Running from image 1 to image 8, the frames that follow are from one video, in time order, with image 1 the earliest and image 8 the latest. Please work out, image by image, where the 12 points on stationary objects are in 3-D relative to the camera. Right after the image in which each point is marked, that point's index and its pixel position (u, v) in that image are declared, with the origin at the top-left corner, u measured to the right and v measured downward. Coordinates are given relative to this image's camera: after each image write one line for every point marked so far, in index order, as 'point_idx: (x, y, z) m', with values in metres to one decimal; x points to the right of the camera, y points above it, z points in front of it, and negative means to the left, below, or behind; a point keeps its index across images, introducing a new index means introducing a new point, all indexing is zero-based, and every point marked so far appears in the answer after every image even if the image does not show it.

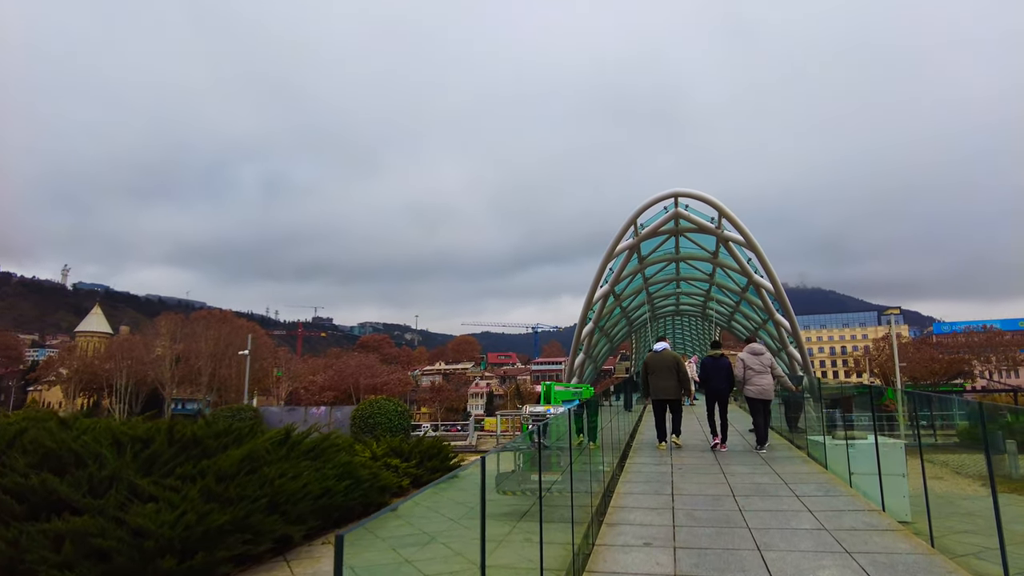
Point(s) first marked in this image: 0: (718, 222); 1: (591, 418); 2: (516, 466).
0: (+6.2, +2.0, +19.2) m
1: (+1.1, -1.8, +8.4) m
2: (0.0, -1.6, +5.7) m
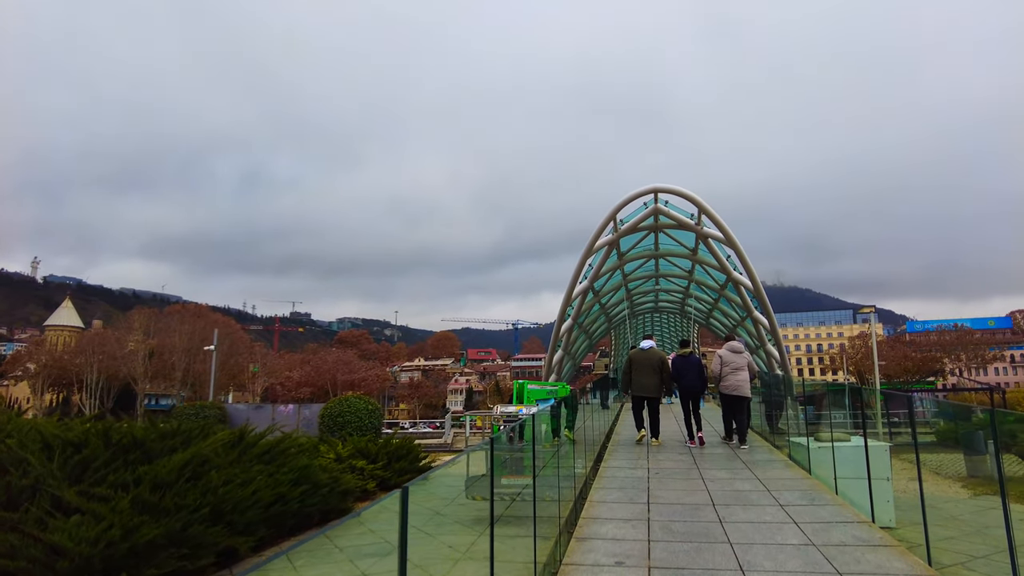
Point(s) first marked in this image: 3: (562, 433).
0: (+5.6, +2.1, +19.1) m
1: (+0.7, -1.7, +8.2) m
2: (-0.2, -1.5, +5.4) m
3: (+0.6, -1.7, +7.4) m
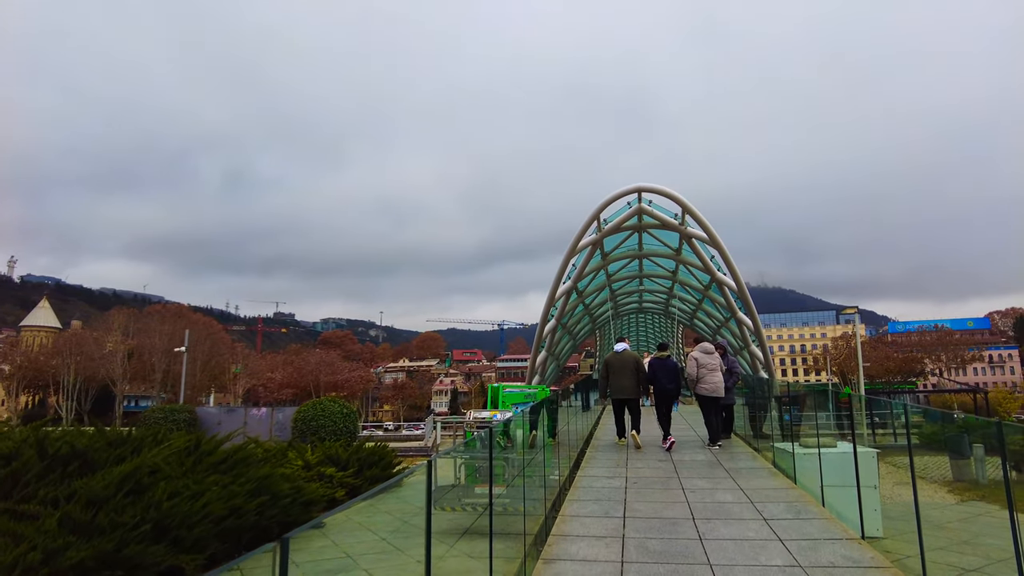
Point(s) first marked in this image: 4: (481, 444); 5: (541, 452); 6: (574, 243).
0: (+5.0, +2.1, +19.0) m
1: (+0.4, -1.7, +7.9) m
2: (-0.5, -1.5, +5.1) m
3: (+0.3, -1.7, +7.2) m
4: (-0.3, -1.4, +5.6) m
5: (+0.3, -1.9, +7.0) m
6: (+1.9, +1.4, +19.6) m
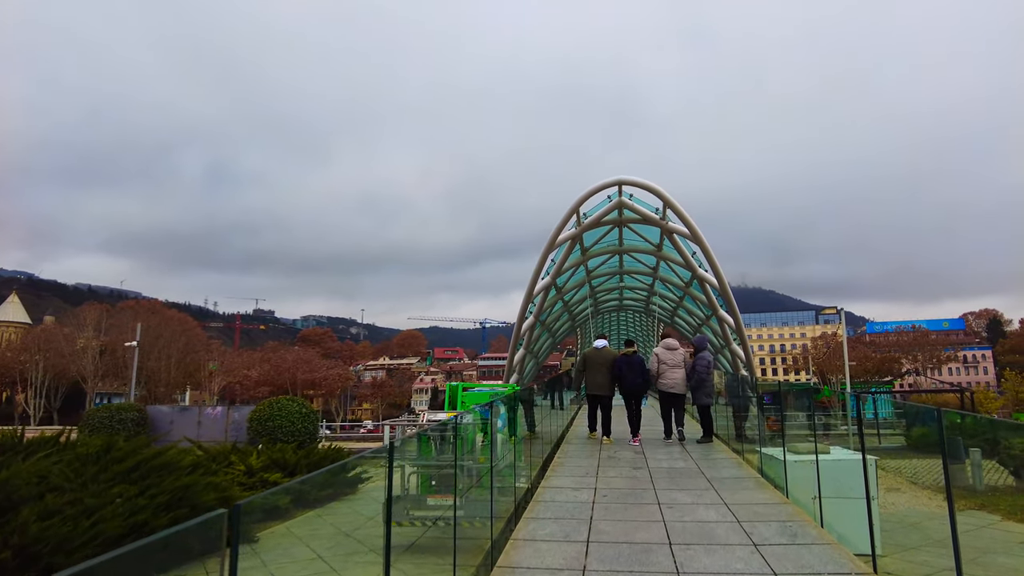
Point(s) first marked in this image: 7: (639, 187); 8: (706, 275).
0: (+4.4, +2.2, +18.5) m
1: (0.0, -1.6, +7.3) m
2: (-0.8, -1.4, +4.5) m
3: (-0.1, -1.6, +6.6) m
4: (-0.6, -1.3, +5.0) m
5: (-0.1, -1.8, +6.4) m
6: (+1.2, +1.5, +19.1) m
7: (+3.3, +2.7, +16.9) m
8: (+6.1, +0.4, +20.0) m
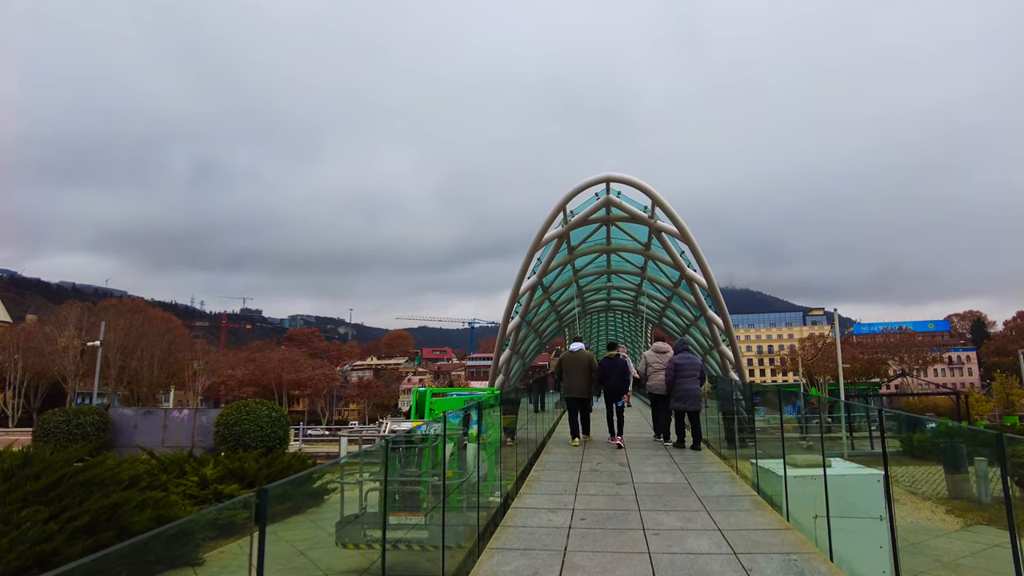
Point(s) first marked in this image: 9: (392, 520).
0: (+4.0, +2.2, +18.1) m
1: (-0.2, -1.6, +6.9) m
2: (-1.0, -1.4, +4.0) m
3: (-0.3, -1.6, +6.1) m
4: (-0.8, -1.2, +4.5) m
5: (-0.3, -1.7, +6.0) m
6: (+0.8, +1.5, +18.6) m
7: (+2.9, +2.7, +16.5) m
8: (+5.7, +0.4, +19.6) m
9: (-0.8, -1.6, +4.4) m
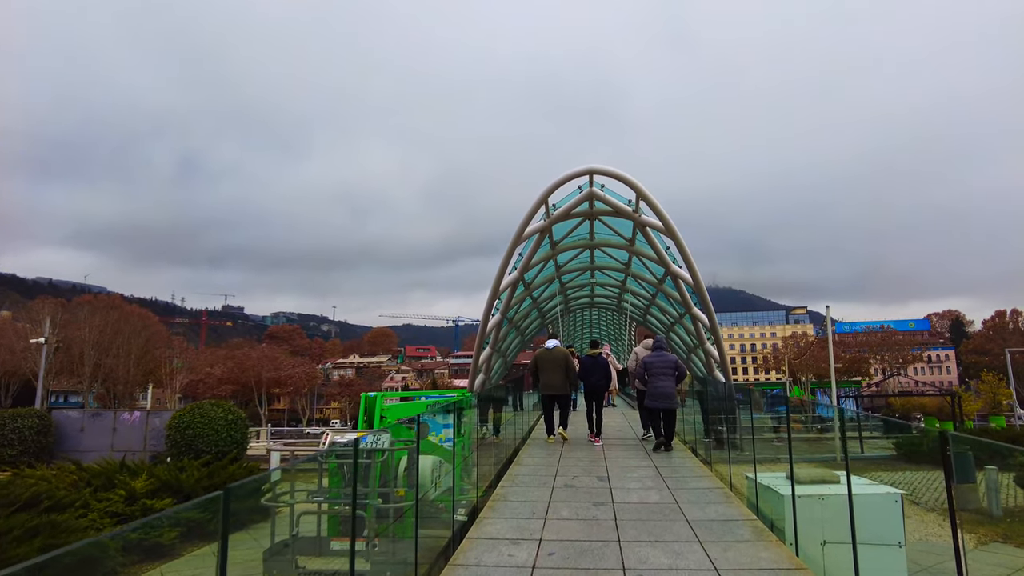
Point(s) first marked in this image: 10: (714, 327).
0: (+3.4, +2.3, +17.5) m
1: (-0.5, -1.5, +6.2) m
2: (-1.2, -1.3, +3.4) m
3: (-0.6, -1.5, +5.5) m
4: (-1.0, -1.2, +3.9) m
5: (-0.6, -1.7, +5.4) m
6: (+0.2, +1.6, +18.0) m
7: (+2.4, +2.8, +16.0) m
8: (+5.1, +0.5, +19.1) m
9: (-1.1, -1.5, +3.8) m
10: (+6.3, -1.2, +19.7) m
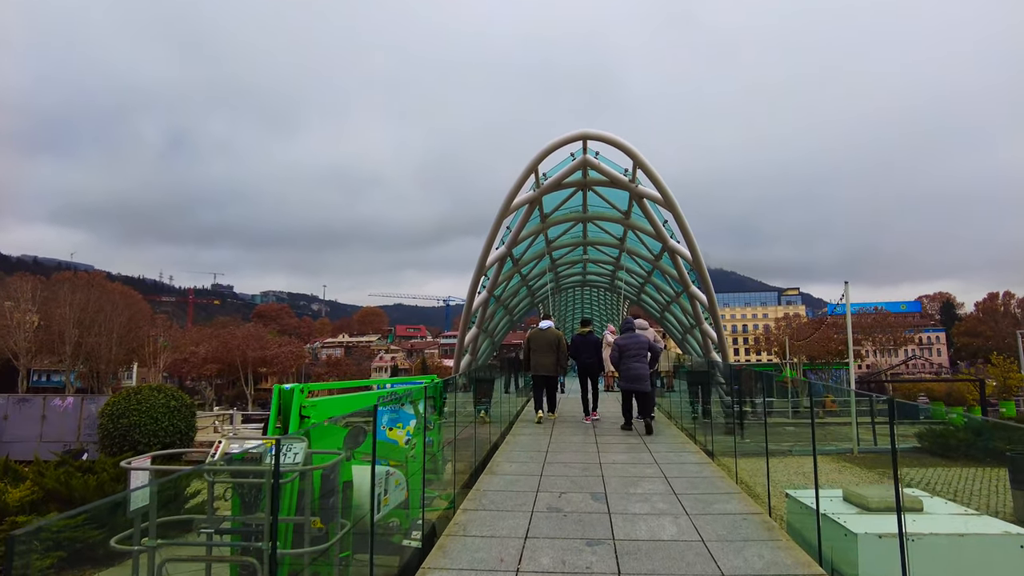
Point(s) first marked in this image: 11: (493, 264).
0: (+3.1, +2.9, +16.4) m
1: (-0.7, -1.2, +5.1) m
2: (-1.4, -1.1, +2.3) m
3: (-0.8, -1.2, +4.4) m
4: (-1.2, -1.0, +2.7) m
5: (-0.8, -1.4, +4.2) m
6: (-0.1, +2.3, +16.8) m
7: (+2.1, +3.4, +14.7) m
8: (+4.7, +1.2, +18.0) m
9: (-1.3, -1.3, +2.7) m
10: (+5.9, -0.5, +18.6) m
11: (-0.6, +0.7, +19.4) m
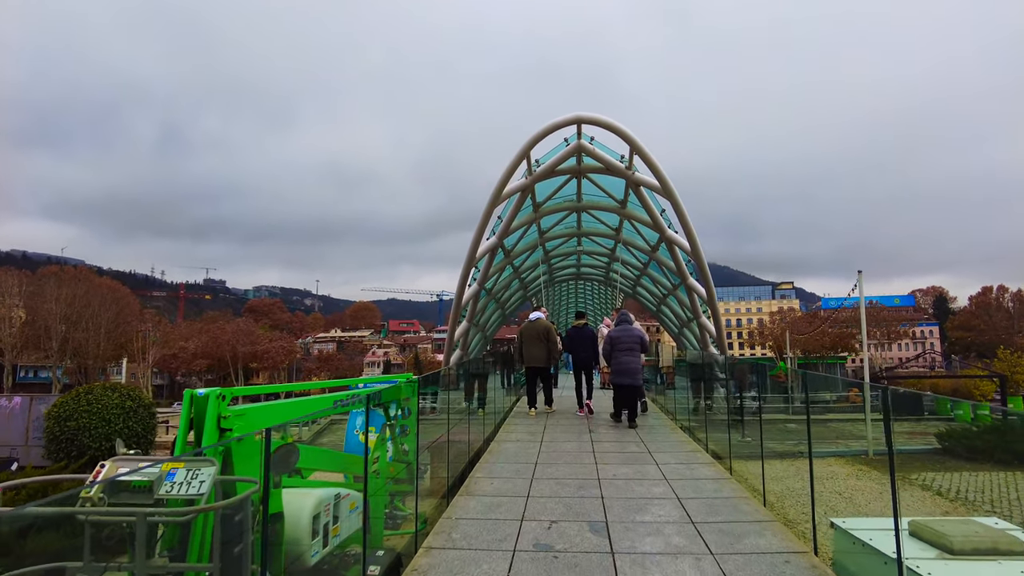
0: (+2.9, +3.1, +15.7) m
1: (-0.8, -1.1, +4.4) m
2: (-1.5, -1.0, +1.6) m
3: (-0.9, -1.1, +3.7) m
4: (-1.3, -0.9, +2.0) m
5: (-0.9, -1.3, +3.5) m
6: (-0.3, +2.5, +16.1) m
7: (+1.9, +3.6, +14.0) m
8: (+4.5, +1.4, +17.3) m
9: (-1.4, -1.2, +2.0) m
10: (+5.6, -0.3, +18.0) m
11: (-0.8, +0.9, +18.7) m
